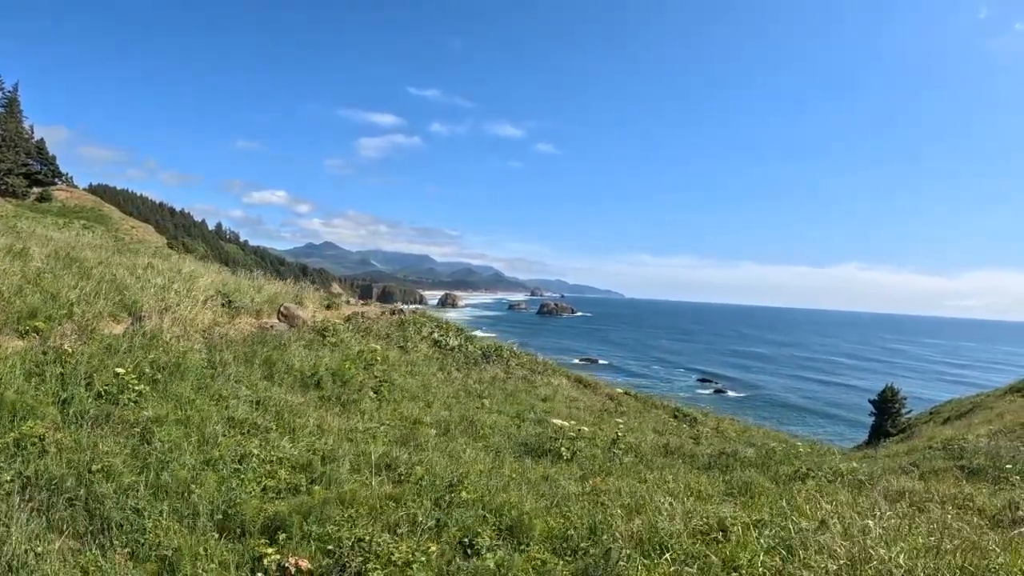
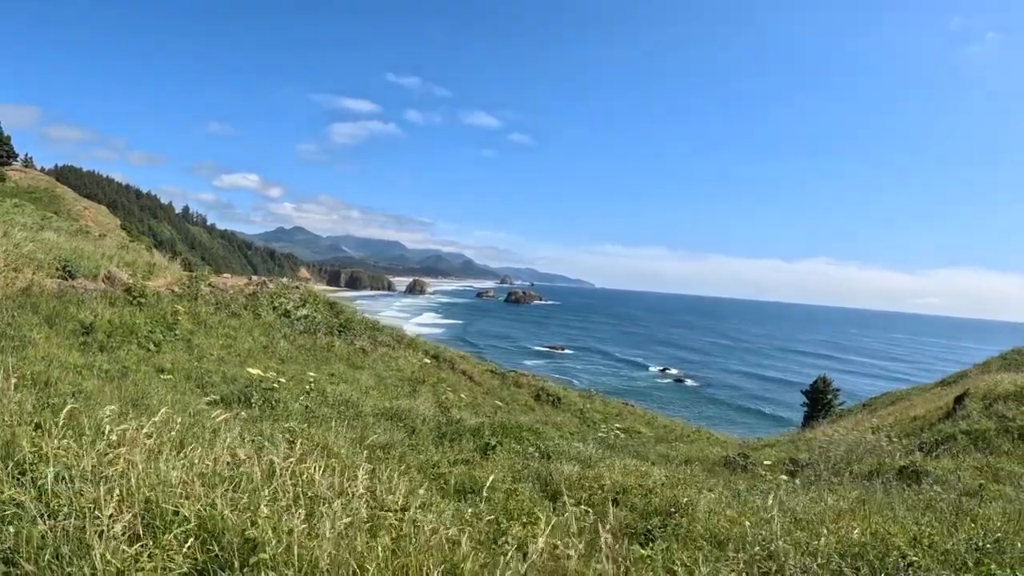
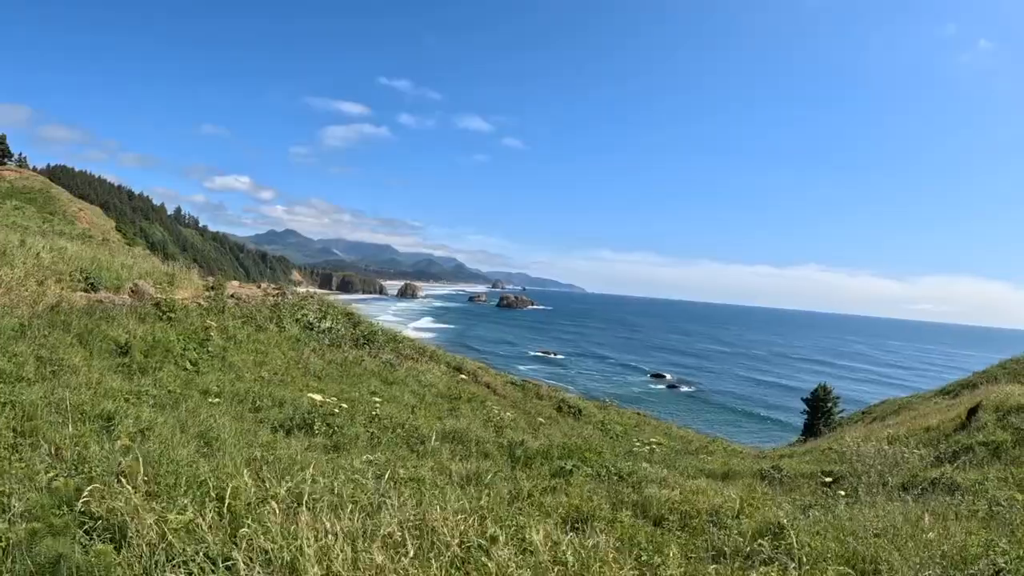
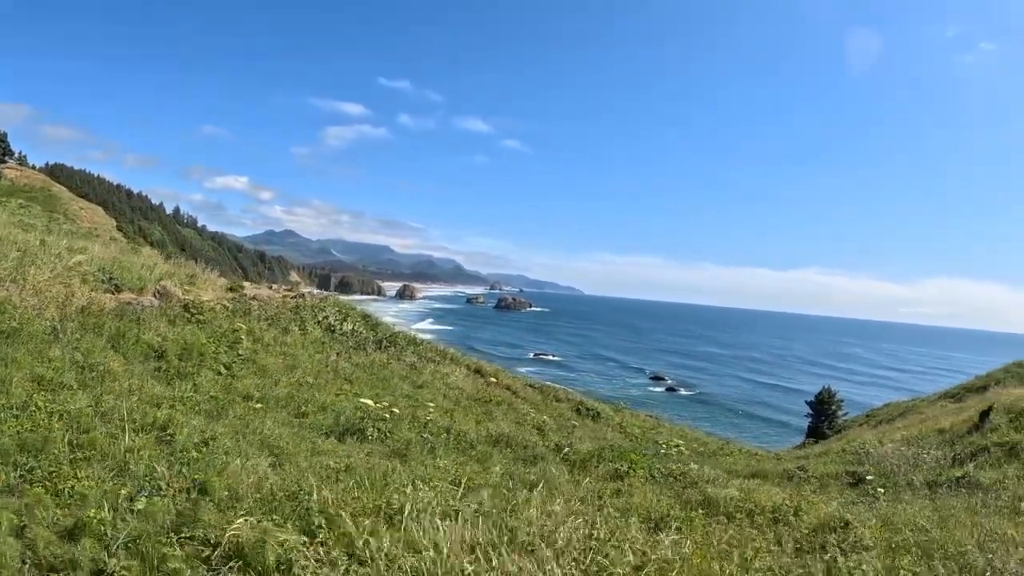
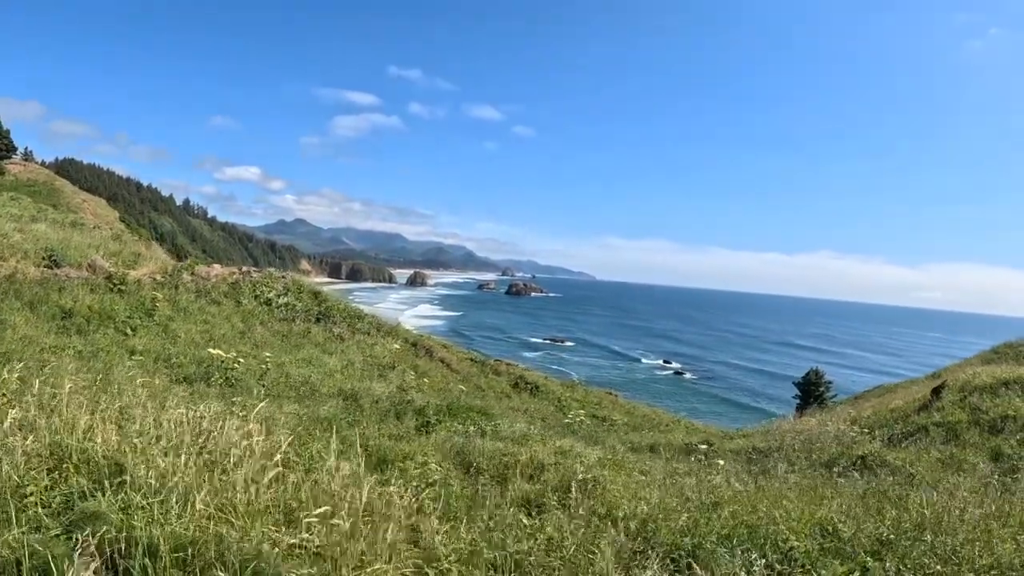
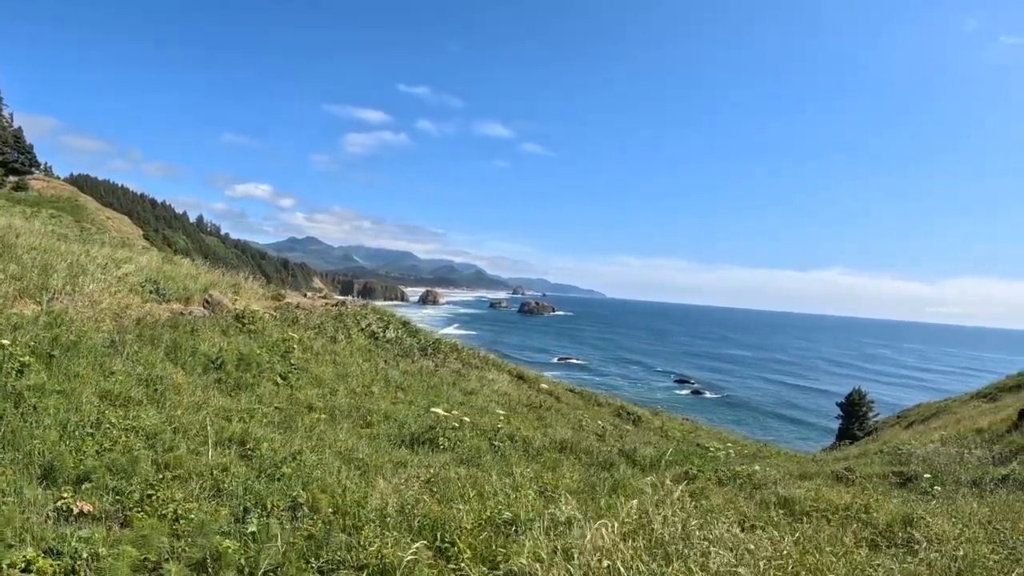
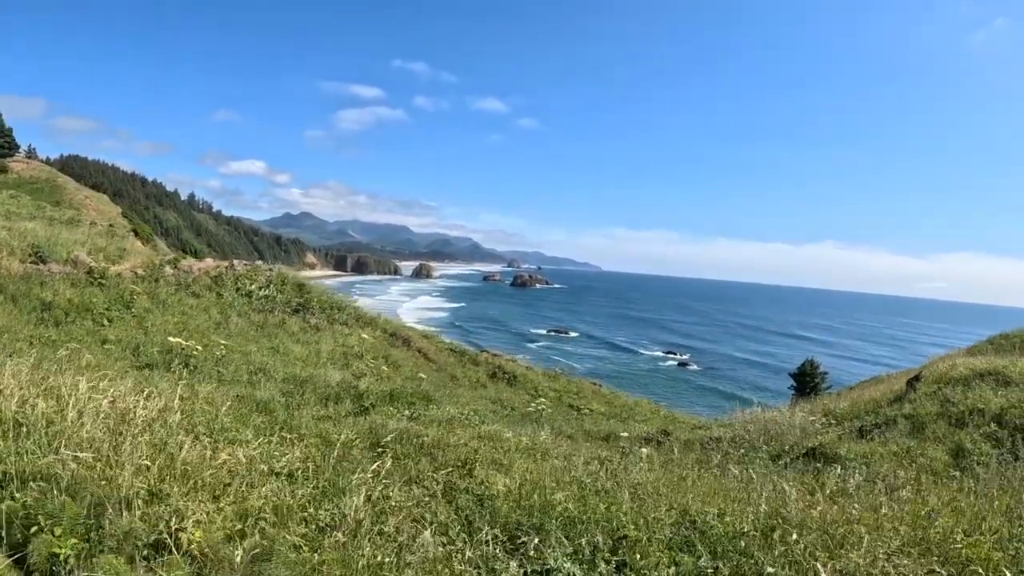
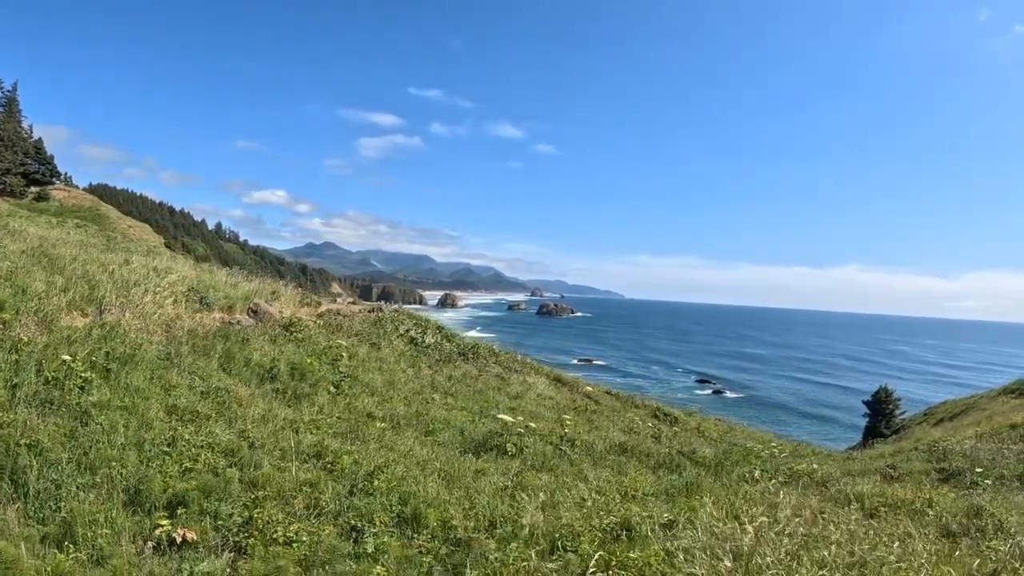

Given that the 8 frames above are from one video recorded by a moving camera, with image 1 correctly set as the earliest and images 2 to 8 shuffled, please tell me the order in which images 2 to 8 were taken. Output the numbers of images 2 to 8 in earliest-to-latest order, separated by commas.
8, 6, 4, 3, 2, 5, 7
